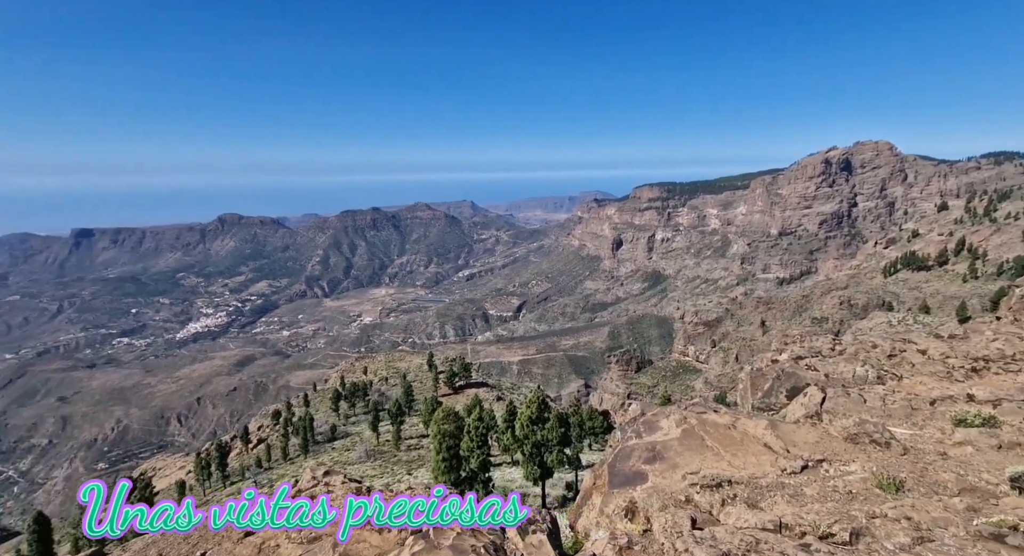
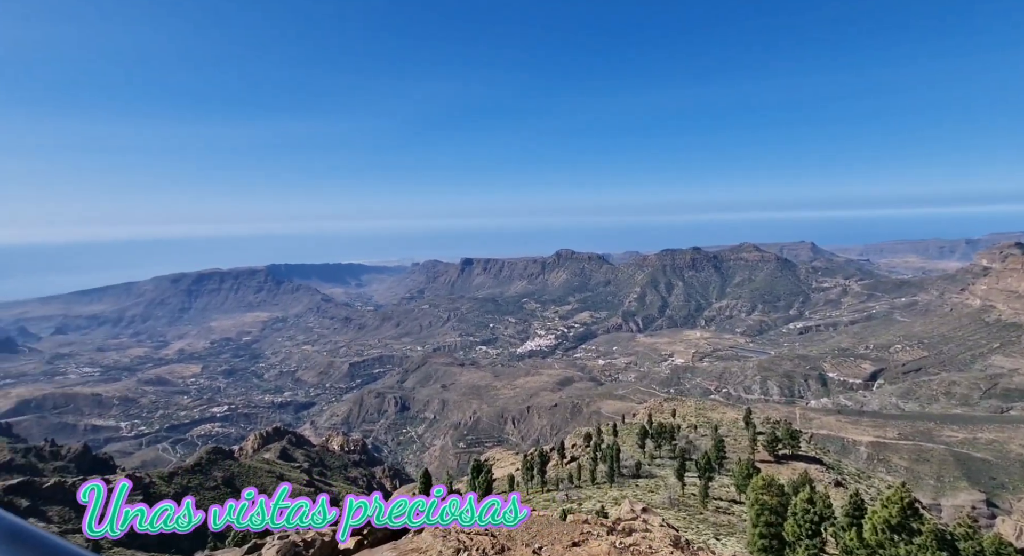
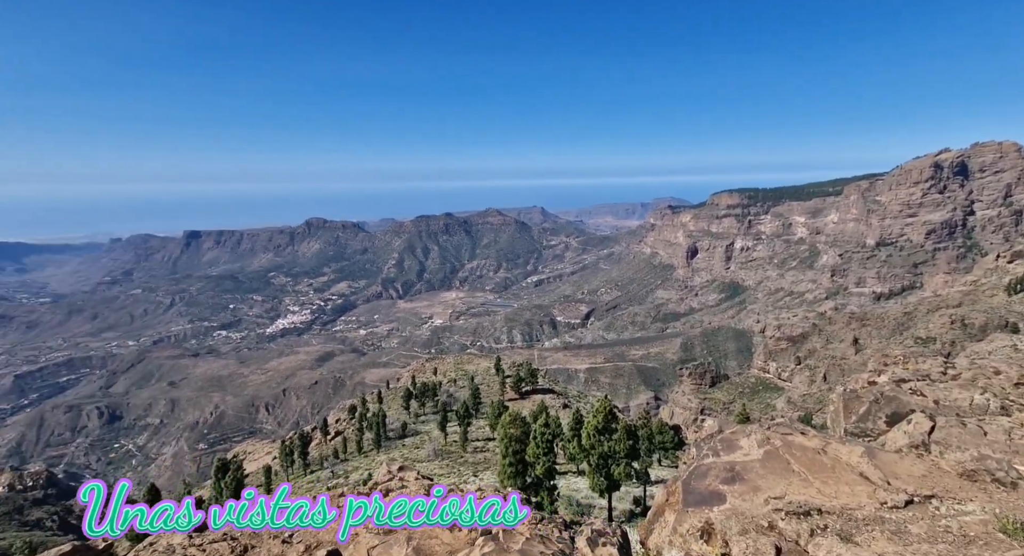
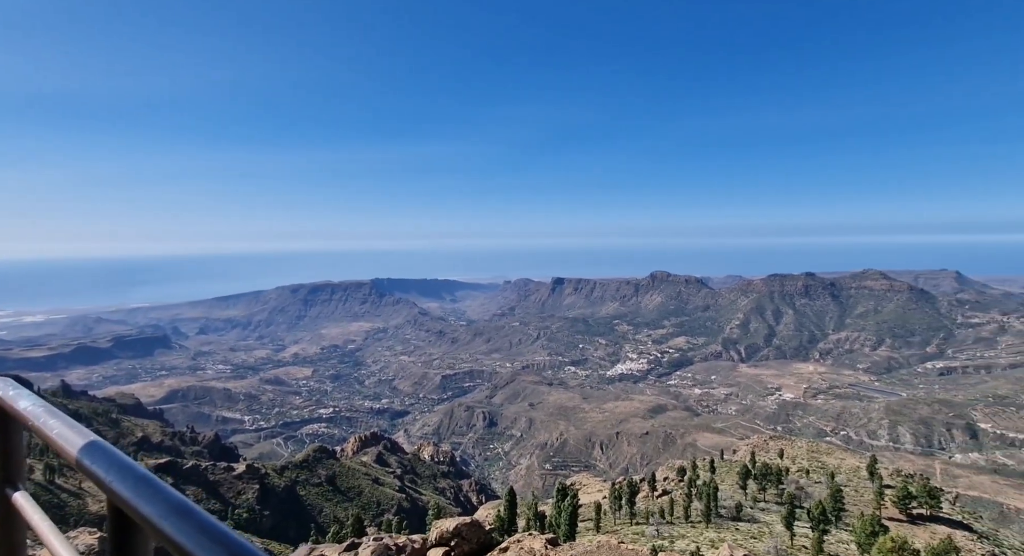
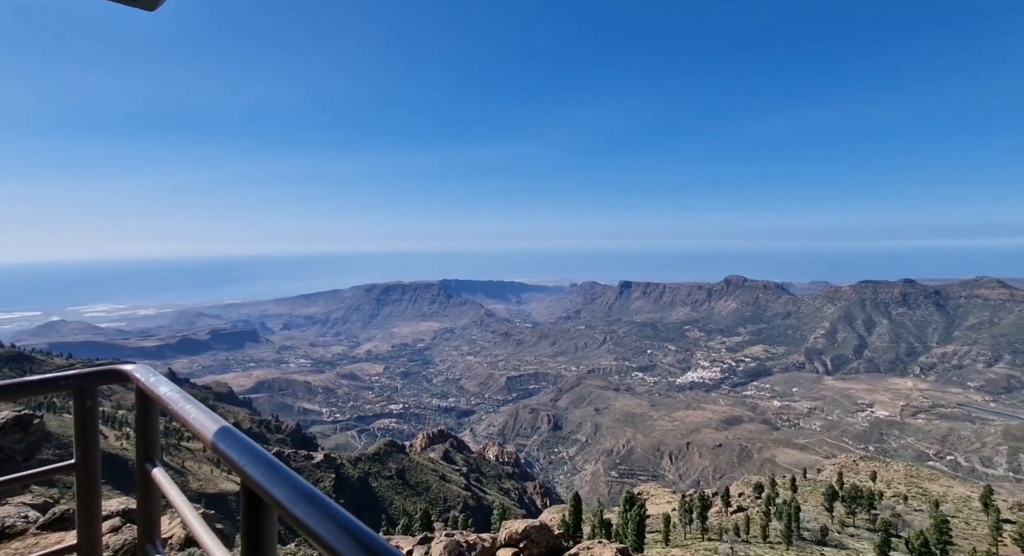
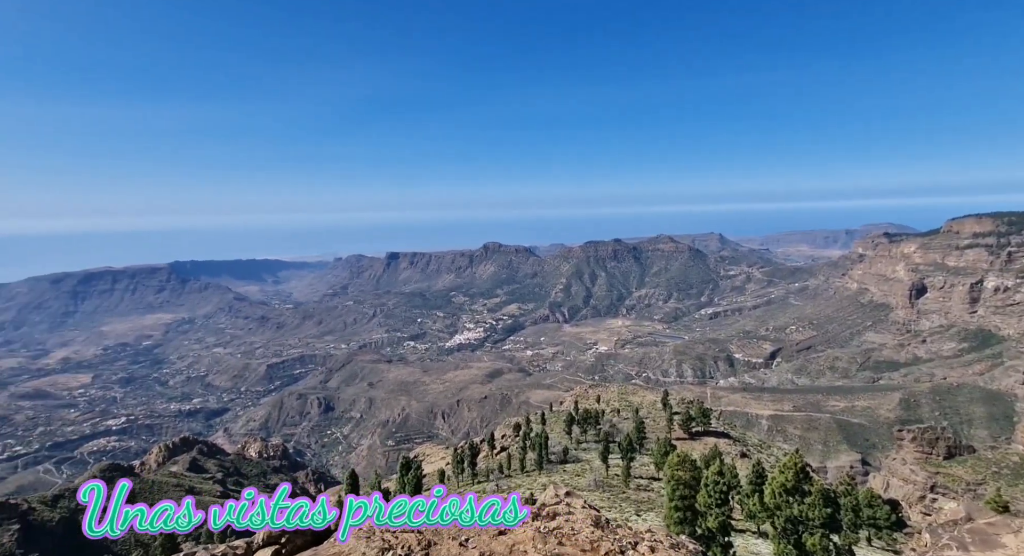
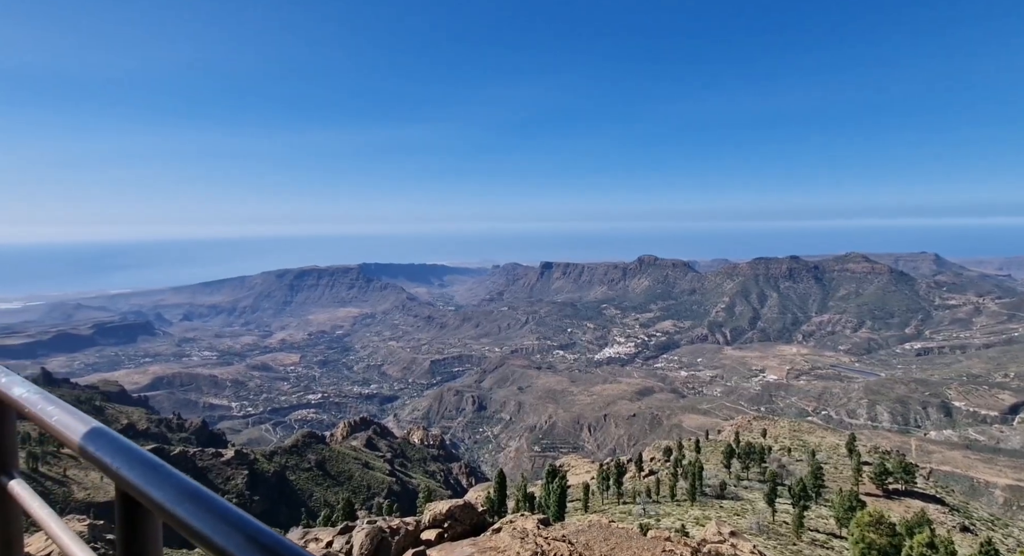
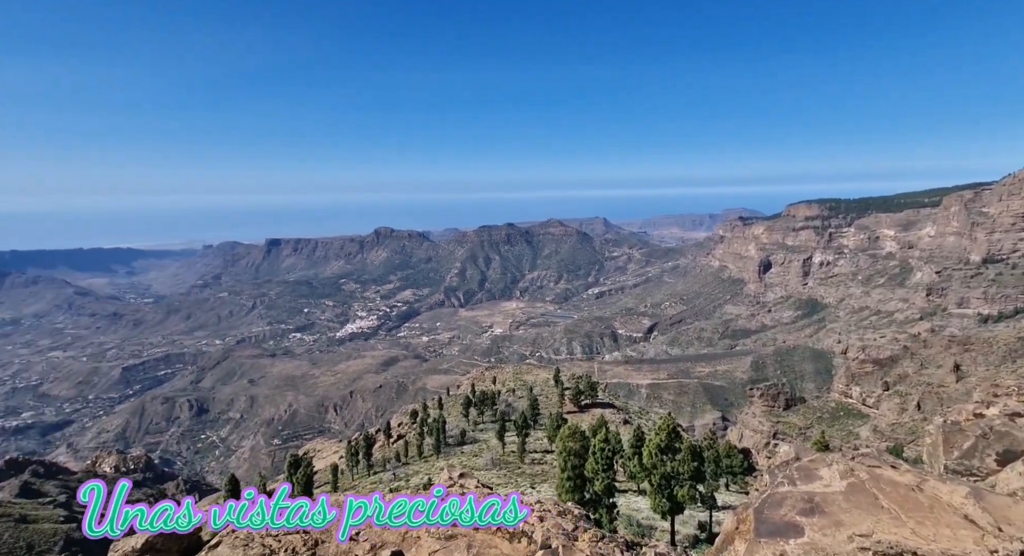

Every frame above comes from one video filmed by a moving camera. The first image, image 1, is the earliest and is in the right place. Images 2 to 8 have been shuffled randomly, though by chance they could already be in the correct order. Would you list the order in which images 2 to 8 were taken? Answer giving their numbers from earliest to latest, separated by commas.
3, 8, 6, 2, 7, 5, 4
